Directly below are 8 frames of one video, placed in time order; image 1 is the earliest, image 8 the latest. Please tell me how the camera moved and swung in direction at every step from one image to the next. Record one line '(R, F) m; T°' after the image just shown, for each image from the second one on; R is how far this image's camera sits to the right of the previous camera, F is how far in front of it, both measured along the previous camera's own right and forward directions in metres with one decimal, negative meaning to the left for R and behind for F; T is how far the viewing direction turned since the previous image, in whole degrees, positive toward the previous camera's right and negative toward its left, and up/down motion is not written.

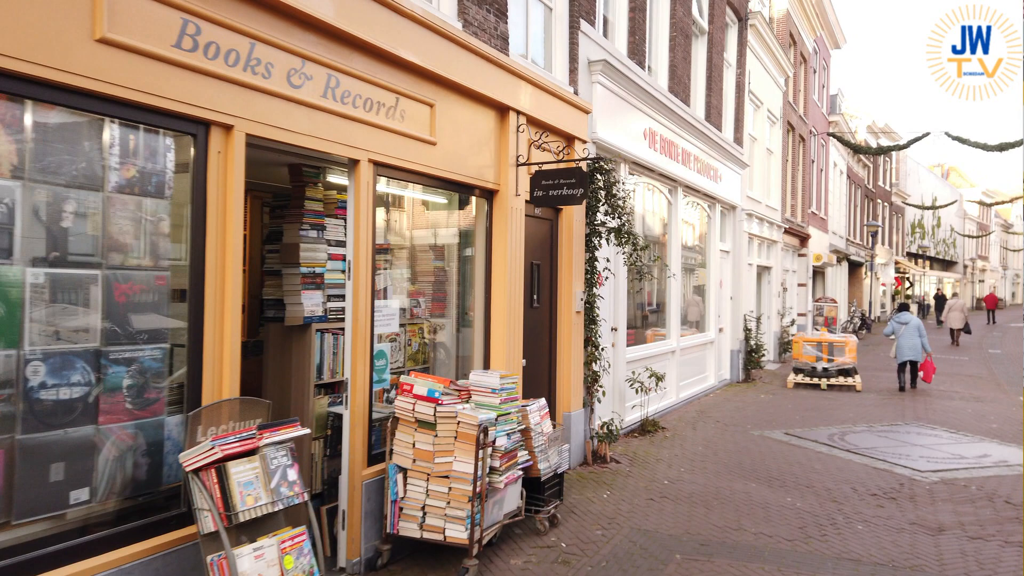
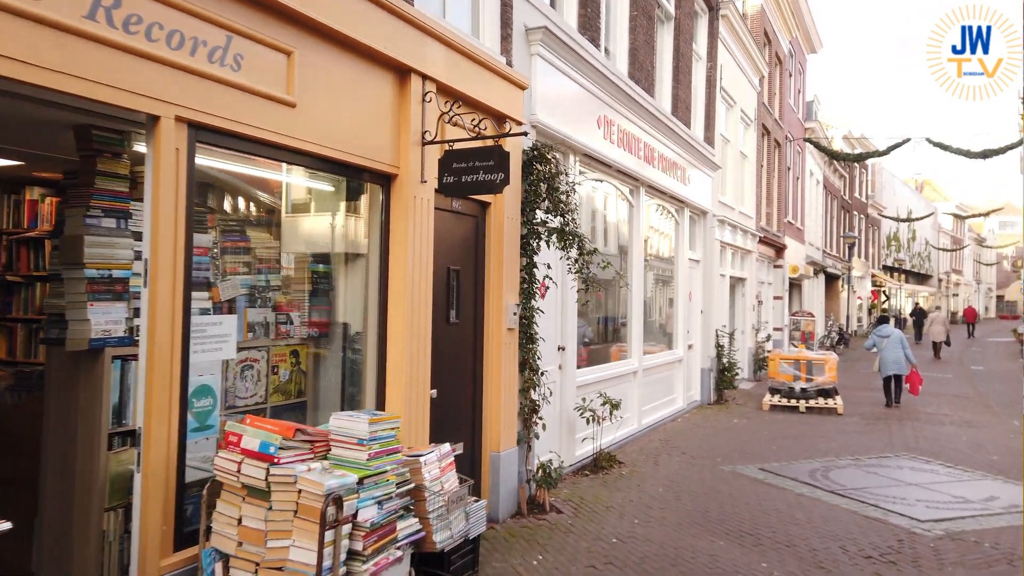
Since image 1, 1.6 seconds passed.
(+0.5, +1.3) m; +2°
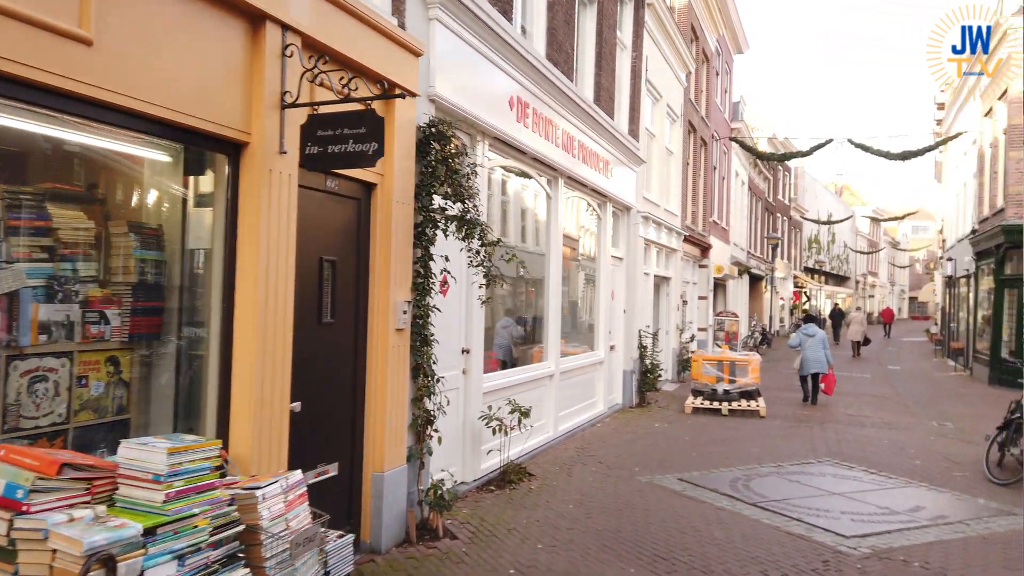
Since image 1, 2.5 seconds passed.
(+0.3, +0.7) m; +5°
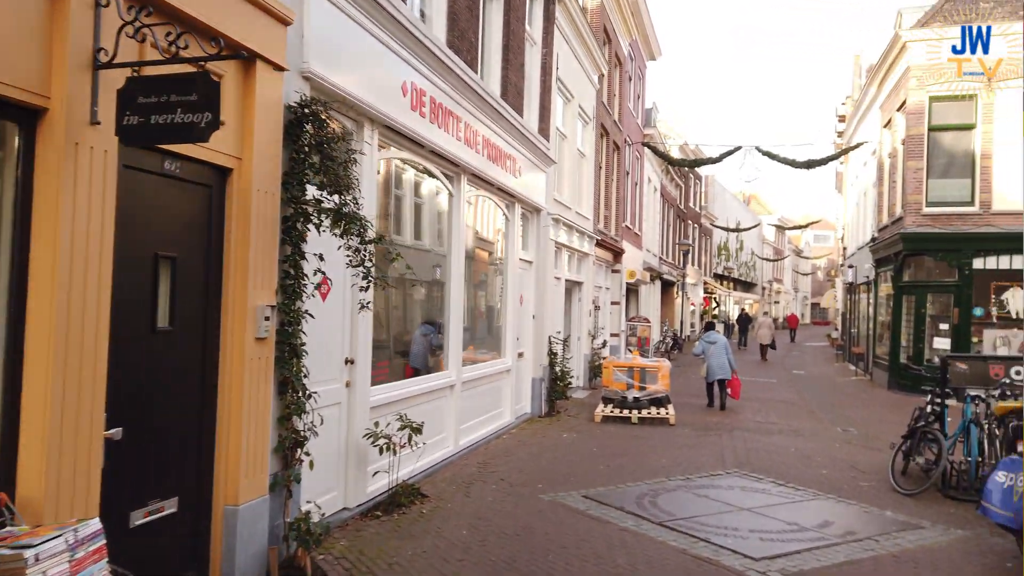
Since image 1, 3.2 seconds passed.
(+0.2, +0.6) m; +6°
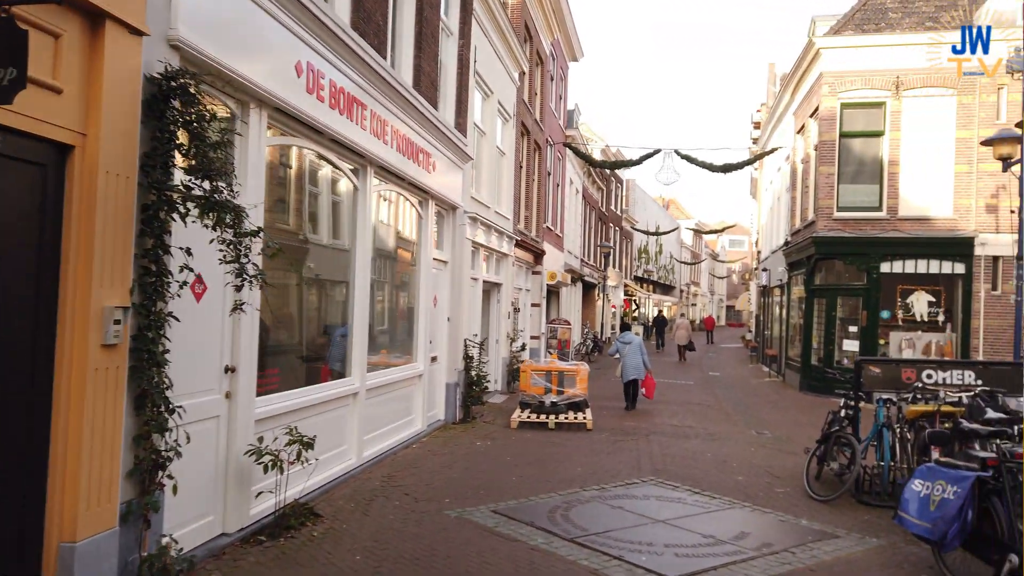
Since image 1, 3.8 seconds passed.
(+0.2, +0.4) m; +6°
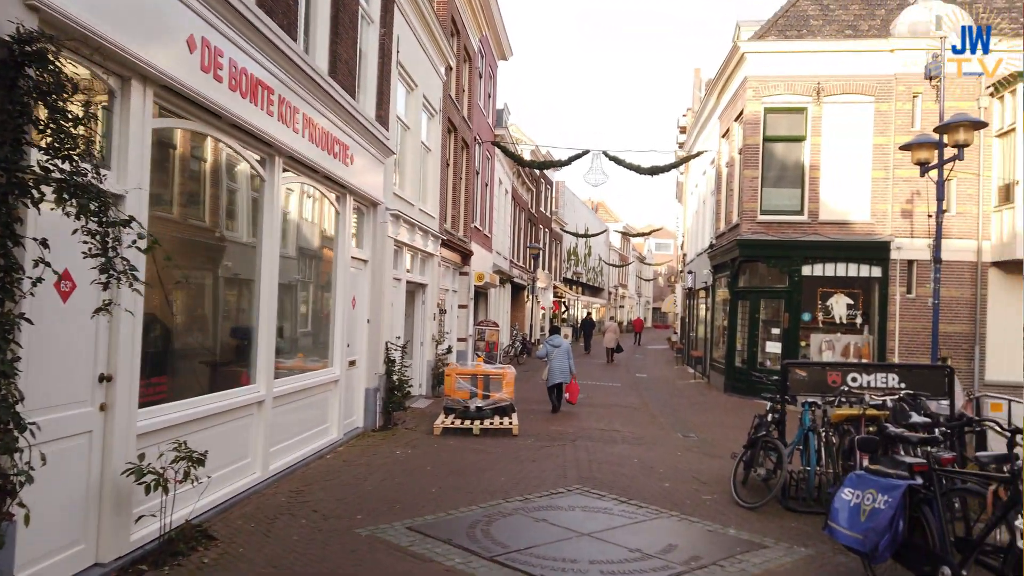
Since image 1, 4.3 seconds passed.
(+0.1, +0.4) m; +5°
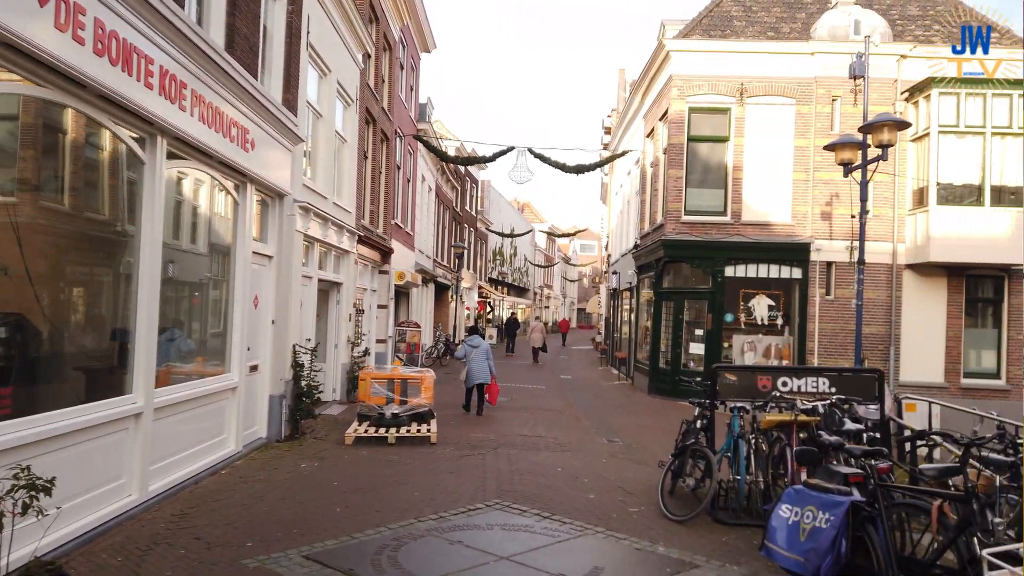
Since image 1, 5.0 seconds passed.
(+0.1, +0.6) m; +6°
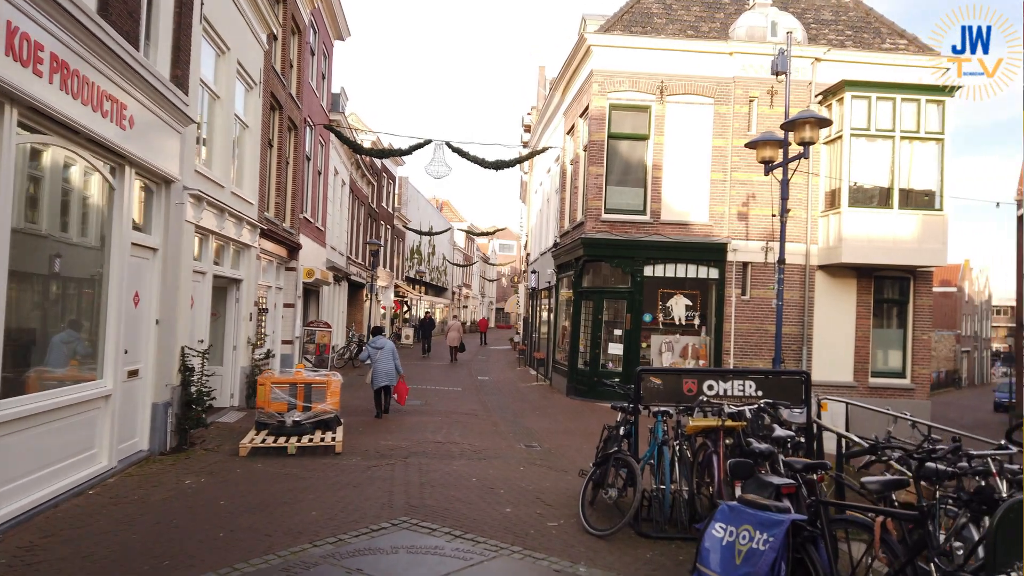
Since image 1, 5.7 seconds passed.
(+0.1, +0.6) m; +6°
